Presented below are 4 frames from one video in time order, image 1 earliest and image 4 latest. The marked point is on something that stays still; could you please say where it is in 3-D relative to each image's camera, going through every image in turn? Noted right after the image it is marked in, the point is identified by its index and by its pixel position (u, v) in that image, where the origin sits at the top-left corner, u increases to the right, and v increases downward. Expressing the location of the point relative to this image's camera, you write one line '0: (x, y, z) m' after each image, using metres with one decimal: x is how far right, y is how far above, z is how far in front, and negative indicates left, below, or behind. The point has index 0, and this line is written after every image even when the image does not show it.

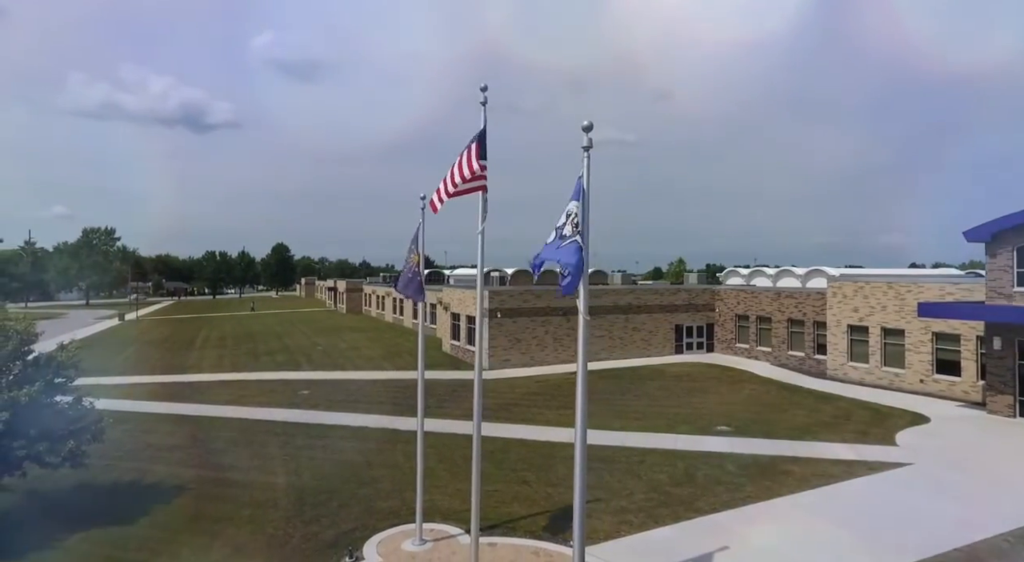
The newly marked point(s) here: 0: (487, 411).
0: (-0.8, -3.6, +18.7) m
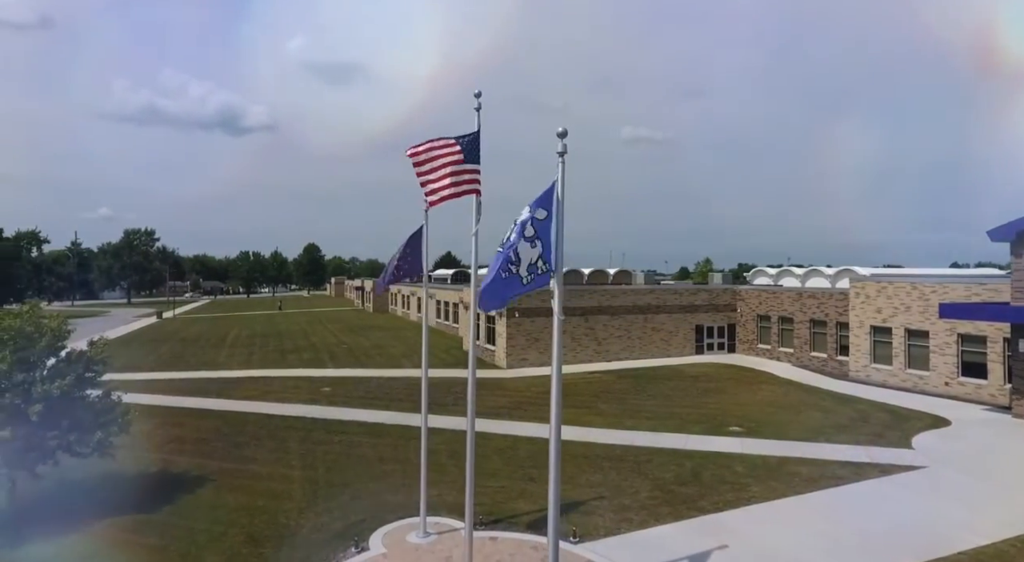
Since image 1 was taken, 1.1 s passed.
0: (-0.4, -3.6, +19.1) m
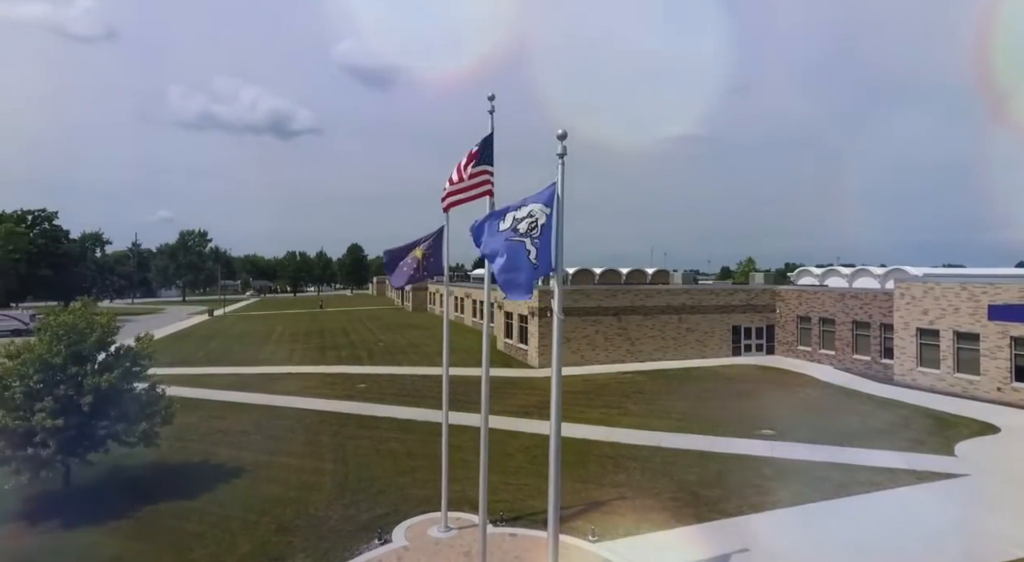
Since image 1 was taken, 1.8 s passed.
0: (+0.5, -3.6, +19.3) m
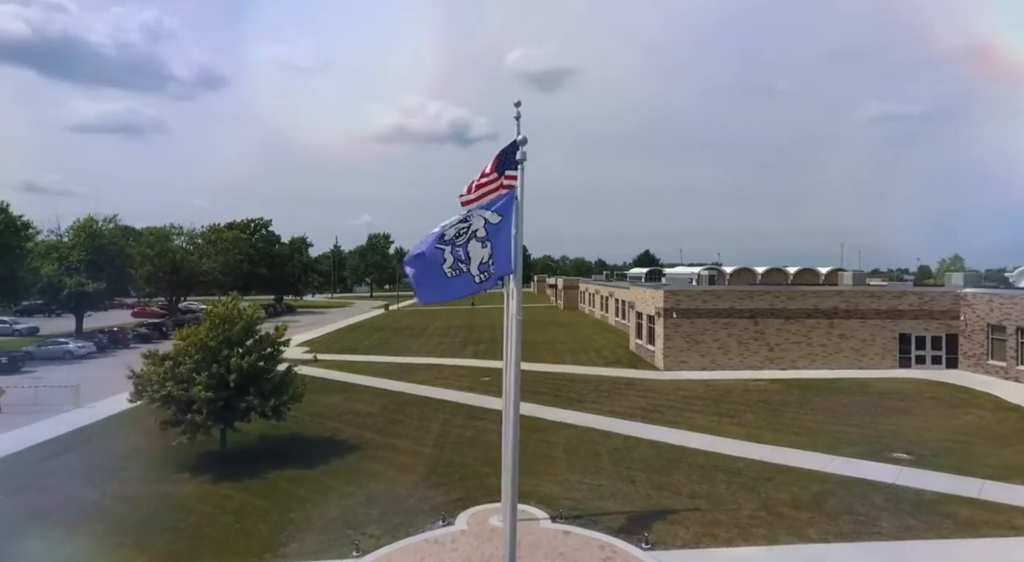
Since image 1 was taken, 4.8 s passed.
0: (+3.6, -3.6, +18.9) m
